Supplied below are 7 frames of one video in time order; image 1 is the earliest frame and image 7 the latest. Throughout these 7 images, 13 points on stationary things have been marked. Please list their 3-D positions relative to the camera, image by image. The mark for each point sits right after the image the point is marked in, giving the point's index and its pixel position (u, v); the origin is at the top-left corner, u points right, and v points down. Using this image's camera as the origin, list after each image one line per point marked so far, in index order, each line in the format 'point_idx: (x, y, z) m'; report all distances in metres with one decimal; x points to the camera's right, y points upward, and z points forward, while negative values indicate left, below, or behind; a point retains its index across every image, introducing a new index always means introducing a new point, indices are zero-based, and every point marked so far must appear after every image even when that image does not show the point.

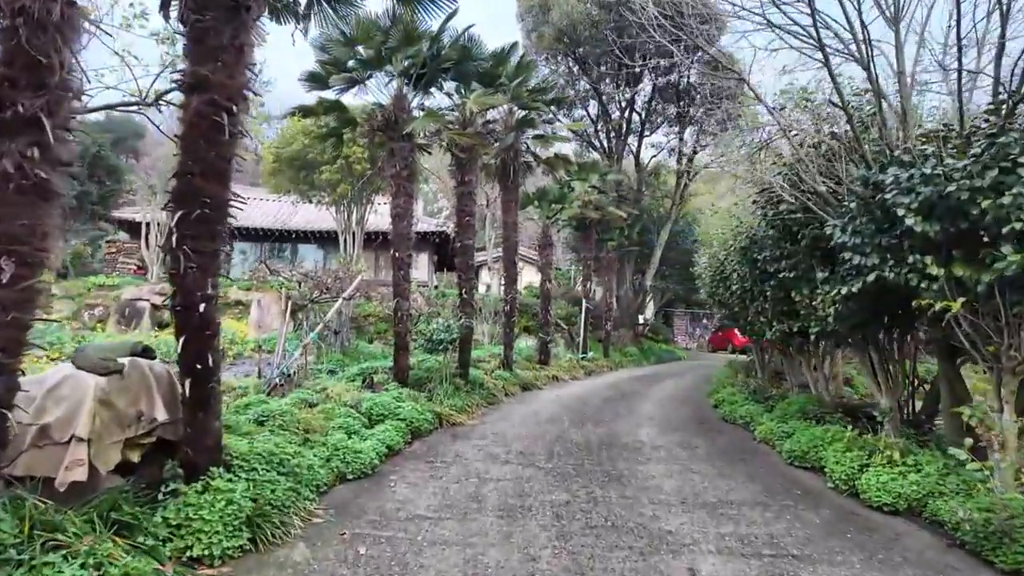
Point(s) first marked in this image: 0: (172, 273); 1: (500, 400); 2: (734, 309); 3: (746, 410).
0: (-2.8, +0.1, +4.7) m
1: (-0.2, -2.2, +11.4) m
2: (+3.8, -0.3, +9.9) m
3: (+3.6, -1.9, +9.0) m
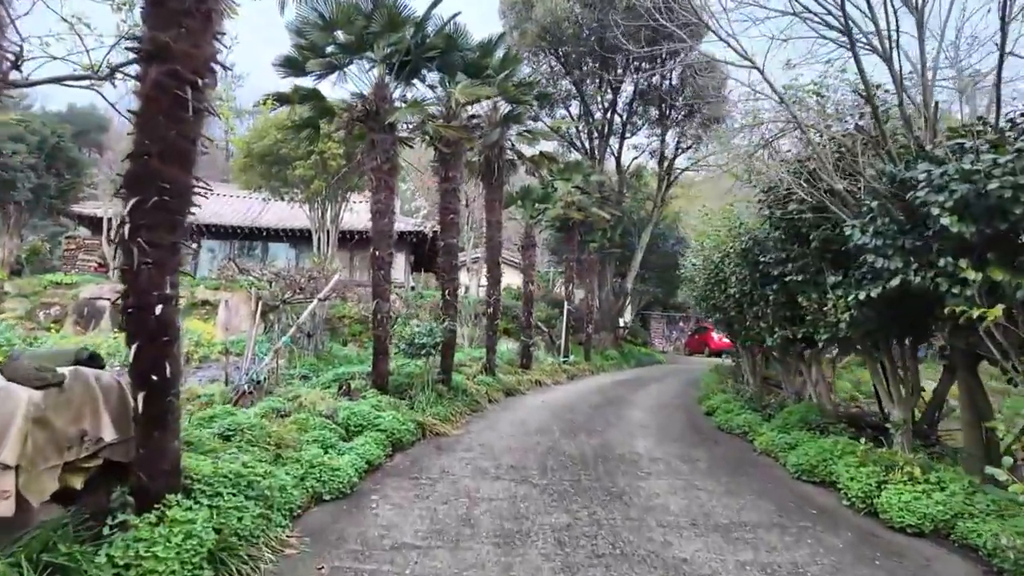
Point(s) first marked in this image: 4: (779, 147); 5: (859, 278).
0: (-2.7, +0.1, +4.1) m
1: (-0.5, -2.2, +10.9) m
2: (+3.6, -0.4, +9.6) m
3: (+3.4, -1.9, +8.7) m
4: (+3.2, +1.7, +7.0) m
5: (+3.5, +0.1, +5.9) m
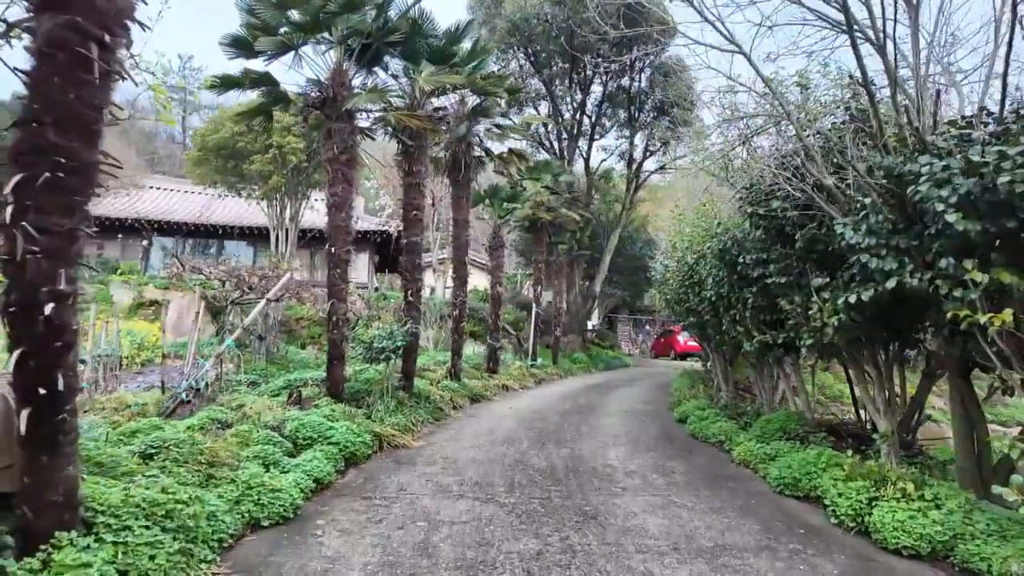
0: (-2.9, +0.2, +3.4) m
1: (-1.1, -2.3, +10.3) m
2: (+3.0, -0.4, +9.2) m
3: (+2.9, -2.0, +8.3) m
4: (+2.8, +1.7, +6.7) m
5: (+3.2, +0.1, +5.5) m
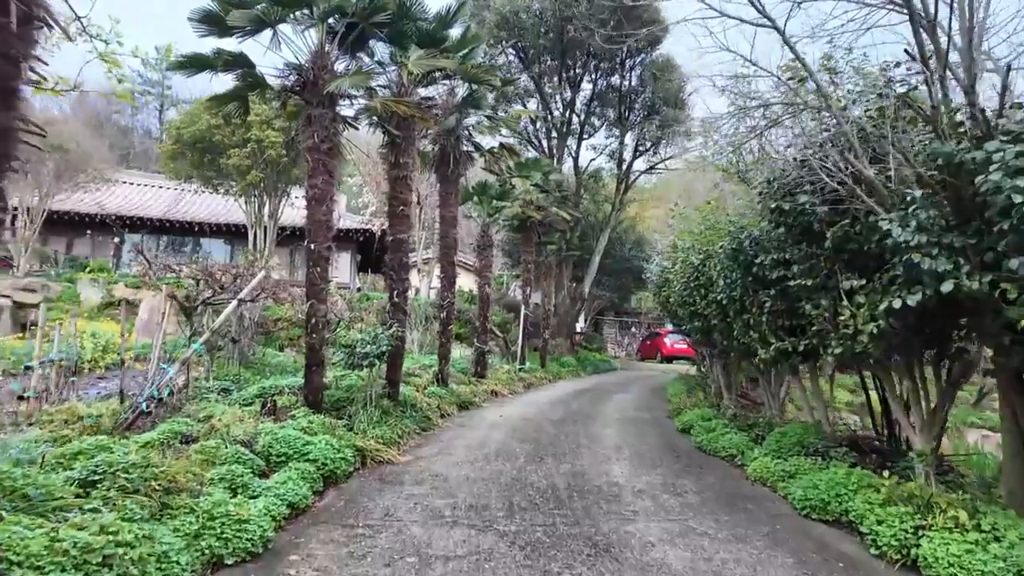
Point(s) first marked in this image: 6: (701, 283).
0: (-2.9, +0.2, +2.7) m
1: (-1.3, -2.3, +9.6) m
2: (+2.9, -0.5, +8.7) m
3: (+2.9, -2.0, +7.7) m
4: (+2.8, +1.6, +6.1) m
5: (+3.2, 0.0, +5.0) m
6: (+2.8, +0.1, +8.7) m
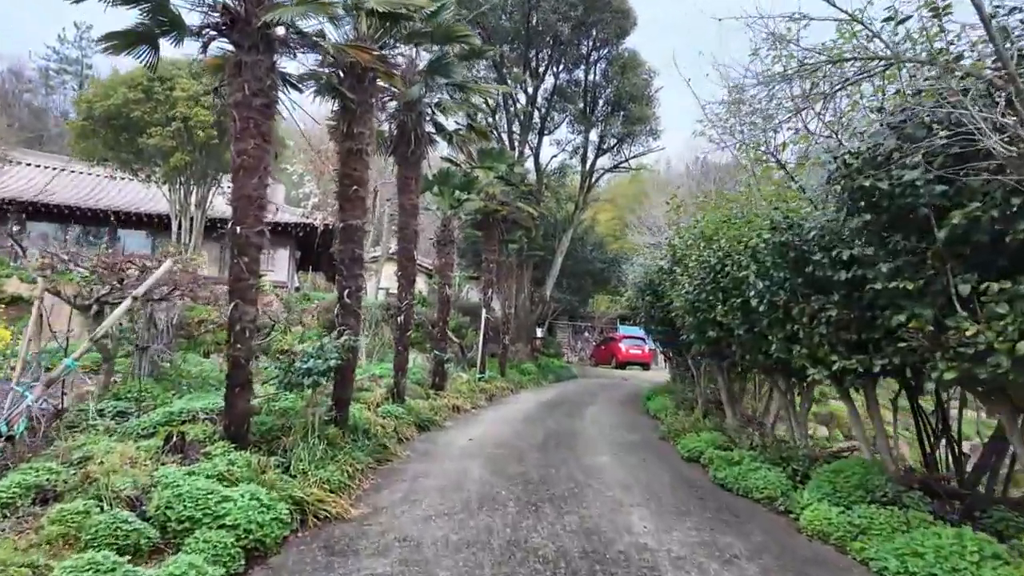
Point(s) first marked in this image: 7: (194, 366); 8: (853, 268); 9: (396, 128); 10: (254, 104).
0: (-2.5, +0.2, +0.8) m
1: (-1.6, -2.3, +7.8) m
2: (+2.7, -0.5, +7.3) m
3: (+2.7, -2.1, +6.3) m
4: (+2.9, +1.6, +4.7) m
5: (+3.3, 0.0, +3.6) m
6: (+2.6, 0.0, +7.3) m
7: (-5.9, -1.5, +10.7) m
8: (+2.9, +0.2, +5.0) m
9: (-2.2, +3.0, +11.0) m
10: (-2.9, +2.1, +6.5) m
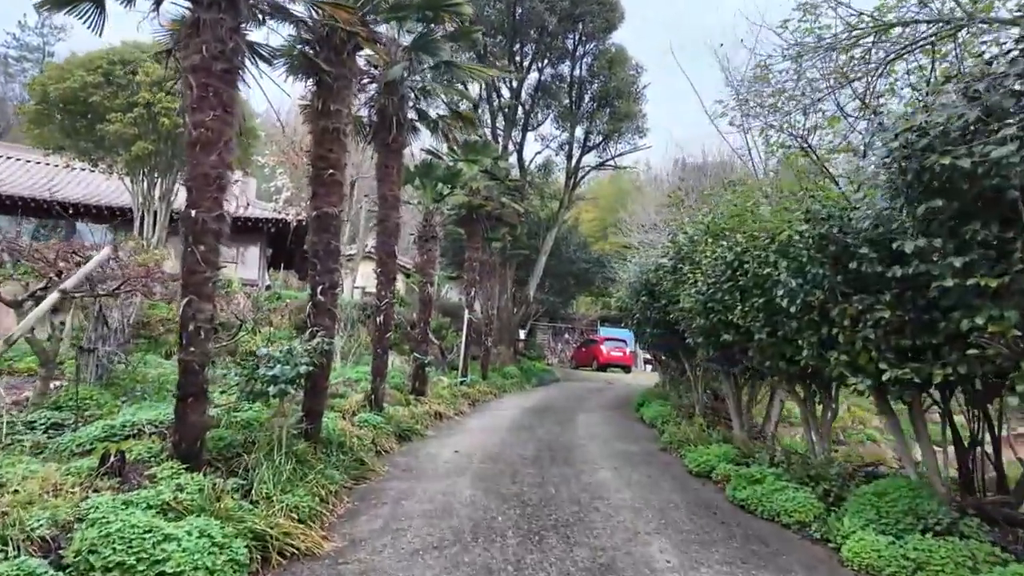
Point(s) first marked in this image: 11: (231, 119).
0: (-2.2, +0.3, -0.1) m
1: (-1.7, -2.2, +7.0) m
2: (+2.7, -0.5, +6.6) m
3: (+2.7, -2.0, +5.6) m
4: (+3.0, +1.6, +4.1) m
5: (+3.4, 0.0, +3.0) m
6: (+2.5, 0.0, +6.6) m
7: (-6.1, -1.4, +9.7) m
8: (+3.0, +0.2, +4.3) m
9: (-2.4, +3.1, +10.2) m
10: (-2.9, +2.1, +5.6) m
11: (-2.8, +1.7, +5.8) m
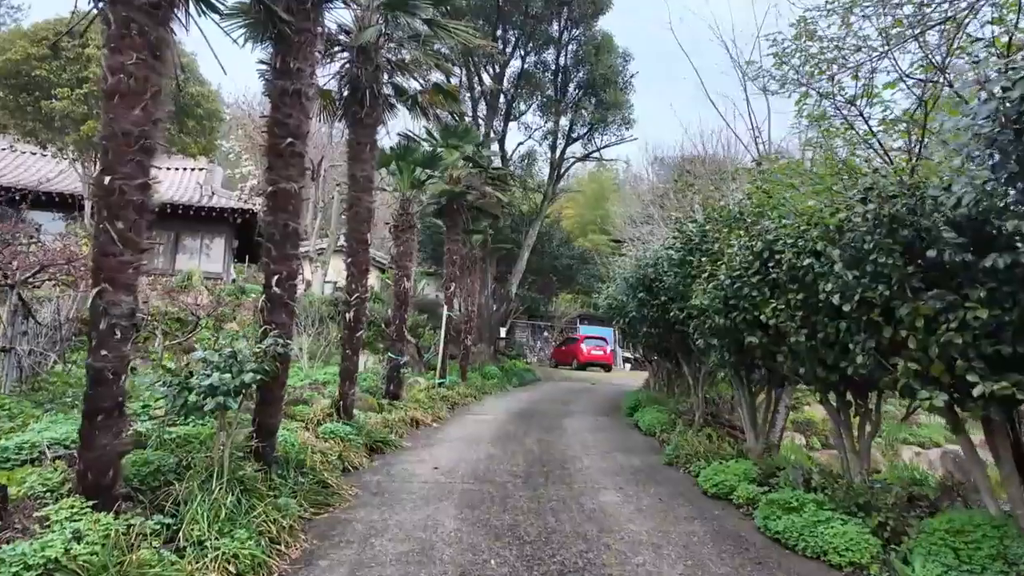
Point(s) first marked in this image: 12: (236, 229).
0: (-2.0, +0.4, -1.2) m
1: (-1.8, -2.1, +5.9) m
2: (+2.6, -0.5, +5.7) m
3: (+2.7, -2.0, +4.7) m
4: (+3.0, +1.6, +3.2) m
5: (+3.5, 0.0, +2.1) m
6: (+2.5, +0.1, +5.7) m
7: (-6.3, -1.3, +8.4) m
8: (+3.0, +0.2, +3.4) m
9: (-2.5, +3.2, +9.0) m
10: (-2.9, +2.2, +4.5) m
11: (-2.8, +1.8, +4.6) m
12: (-8.9, +1.9, +18.9) m
